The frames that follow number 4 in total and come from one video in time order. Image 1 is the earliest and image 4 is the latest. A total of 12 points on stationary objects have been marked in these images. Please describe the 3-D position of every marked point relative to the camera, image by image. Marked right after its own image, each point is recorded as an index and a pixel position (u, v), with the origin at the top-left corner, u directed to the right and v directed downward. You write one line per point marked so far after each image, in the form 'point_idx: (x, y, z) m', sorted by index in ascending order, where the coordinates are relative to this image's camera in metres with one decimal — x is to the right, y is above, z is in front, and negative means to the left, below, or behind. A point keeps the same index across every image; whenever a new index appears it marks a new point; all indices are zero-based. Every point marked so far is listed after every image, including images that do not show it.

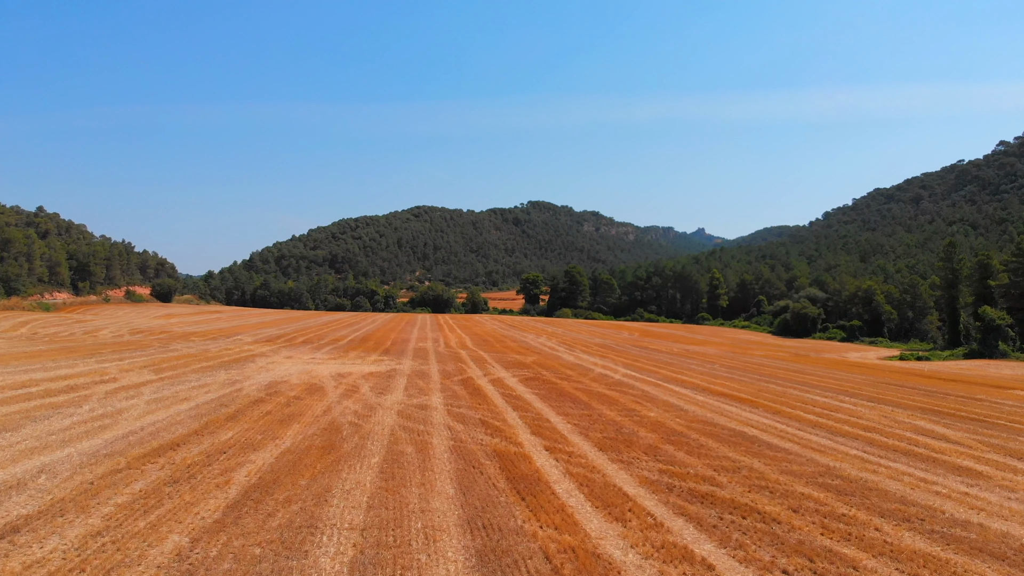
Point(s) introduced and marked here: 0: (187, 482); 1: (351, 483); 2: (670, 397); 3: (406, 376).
0: (-4.3, -2.6, +7.4) m
1: (-2.1, -2.6, +7.4) m
2: (+4.7, -3.2, +16.7) m
3: (-3.6, -3.0, +19.1) m
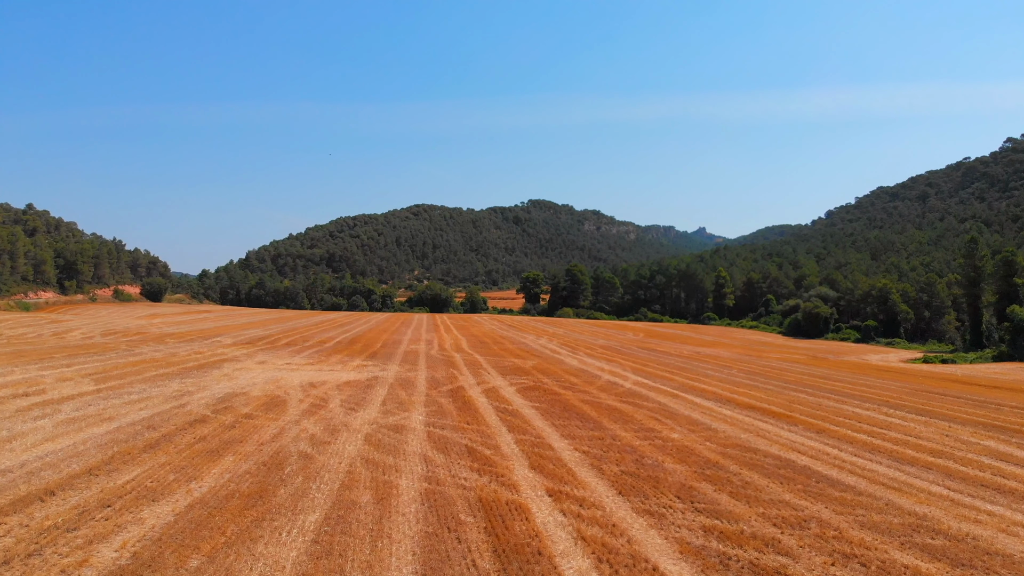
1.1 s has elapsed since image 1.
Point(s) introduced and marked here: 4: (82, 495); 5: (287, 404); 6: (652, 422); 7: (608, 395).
0: (-4.4, -2.5, +5.1) m
1: (-2.2, -2.5, +5.1) m
2: (+4.6, -3.1, +14.3) m
3: (-3.7, -2.9, +16.7) m
4: (-5.2, -2.5, +6.9) m
5: (-5.3, -2.7, +13.2) m
6: (+3.1, -3.0, +12.5) m
7: (+2.7, -3.1, +16.1) m
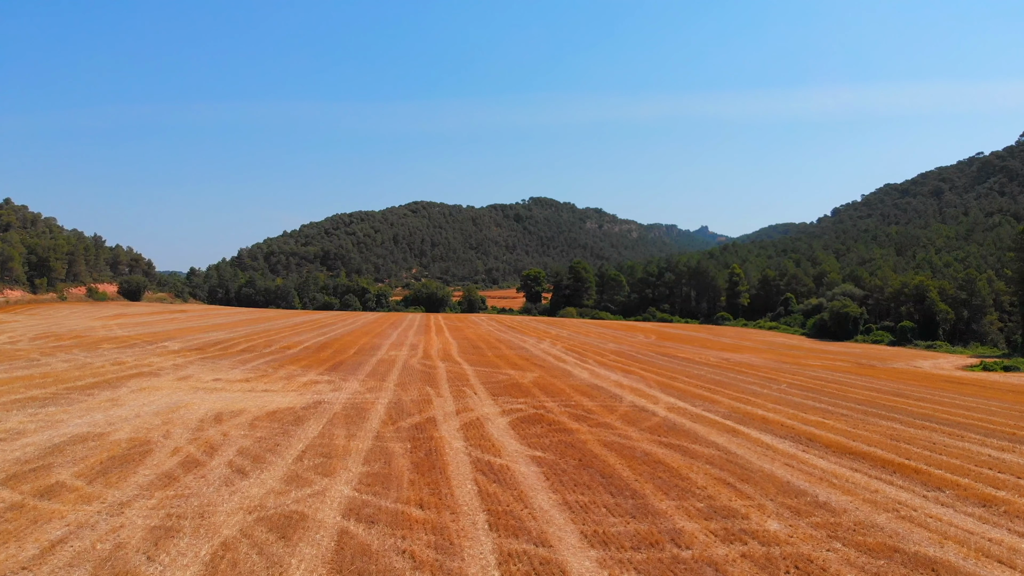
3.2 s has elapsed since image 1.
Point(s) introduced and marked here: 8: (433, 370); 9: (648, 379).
0: (-4.6, -2.3, +0.3) m
1: (-2.4, -2.3, +0.3) m
2: (+4.4, -2.9, +9.6) m
3: (-3.9, -2.7, +12.0) m
4: (-5.4, -2.3, +2.1) m
5: (-5.4, -2.5, +8.4) m
6: (+2.9, -2.8, +7.7) m
7: (+2.6, -2.9, +11.4) m
8: (-2.8, -2.9, +19.8) m
9: (+4.7, -3.1, +19.3) m
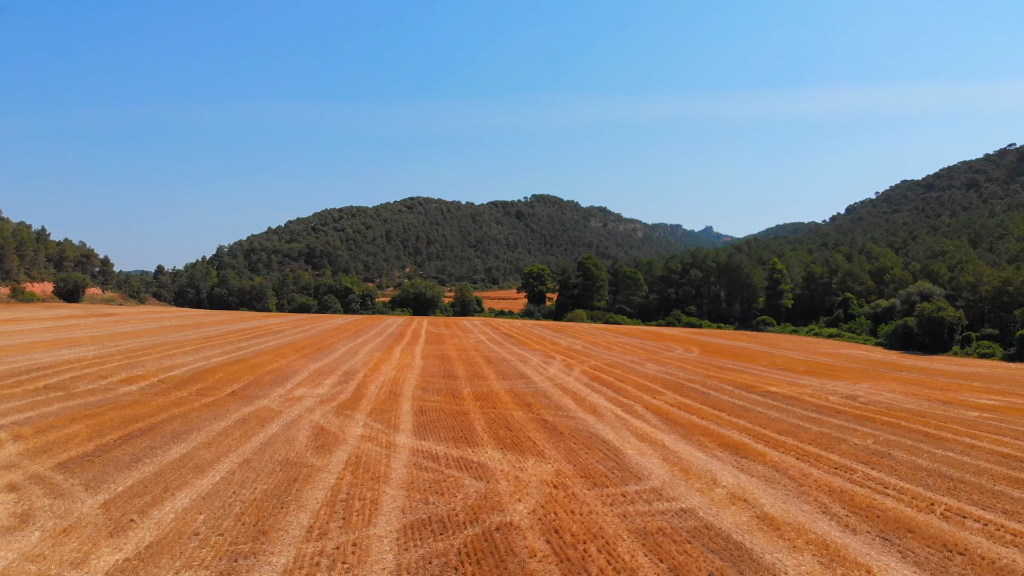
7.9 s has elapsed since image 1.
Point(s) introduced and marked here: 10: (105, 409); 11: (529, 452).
0: (-4.9, -2.1, -10.5) m
1: (-2.8, -2.1, -10.5) m
2: (+4.1, -2.7, -1.3) m
3: (-4.2, -2.5, +1.2) m
4: (-5.8, -2.1, -8.7) m
5: (-5.8, -2.3, -2.4) m
6: (+2.6, -2.6, -3.1) m
7: (+2.2, -2.7, +0.5) m
8: (-3.1, -2.7, +9.0) m
9: (+4.4, -2.9, +8.4) m
10: (-8.8, -2.6, +12.5) m
11: (+0.3, -2.8, +9.7) m
